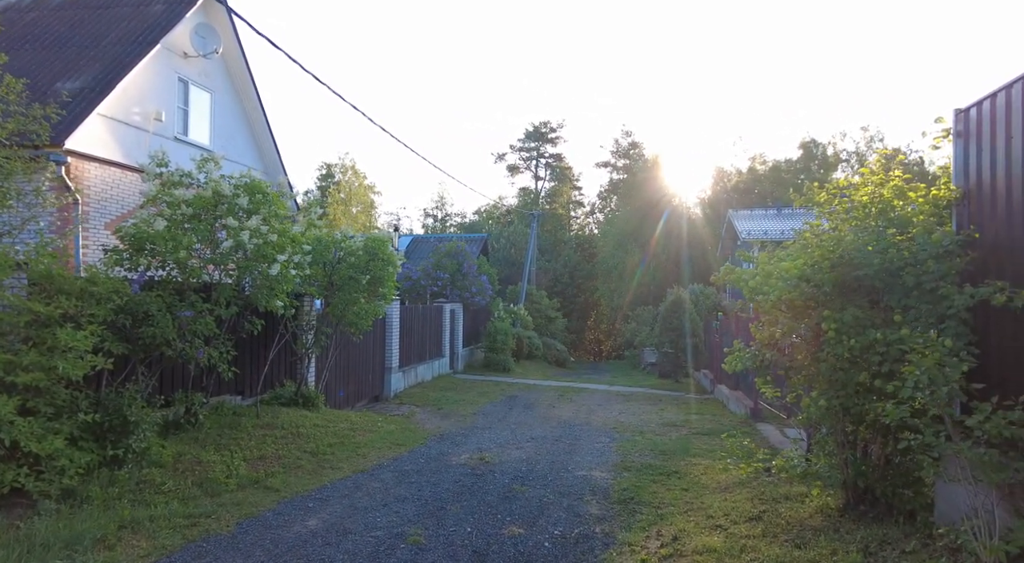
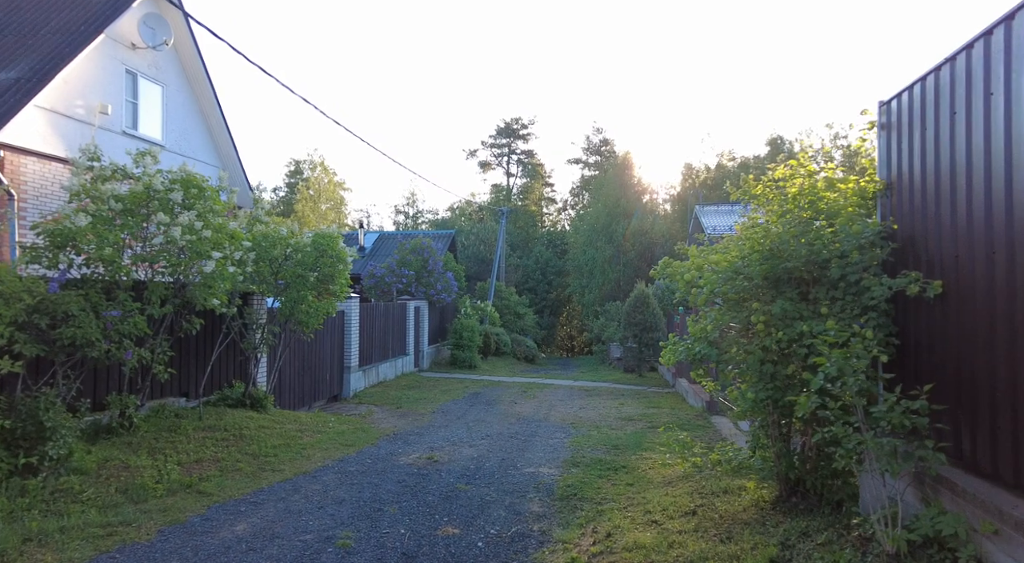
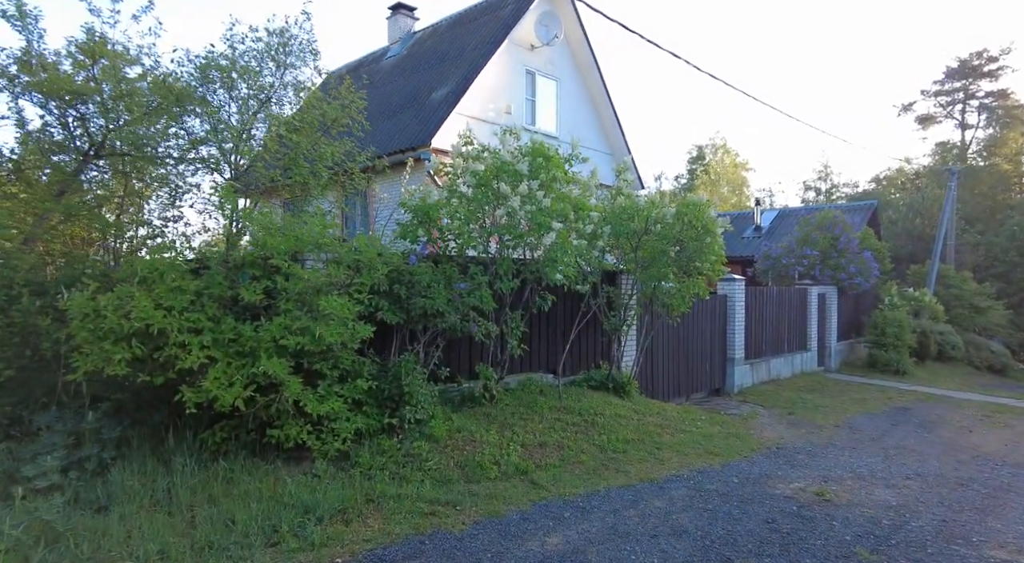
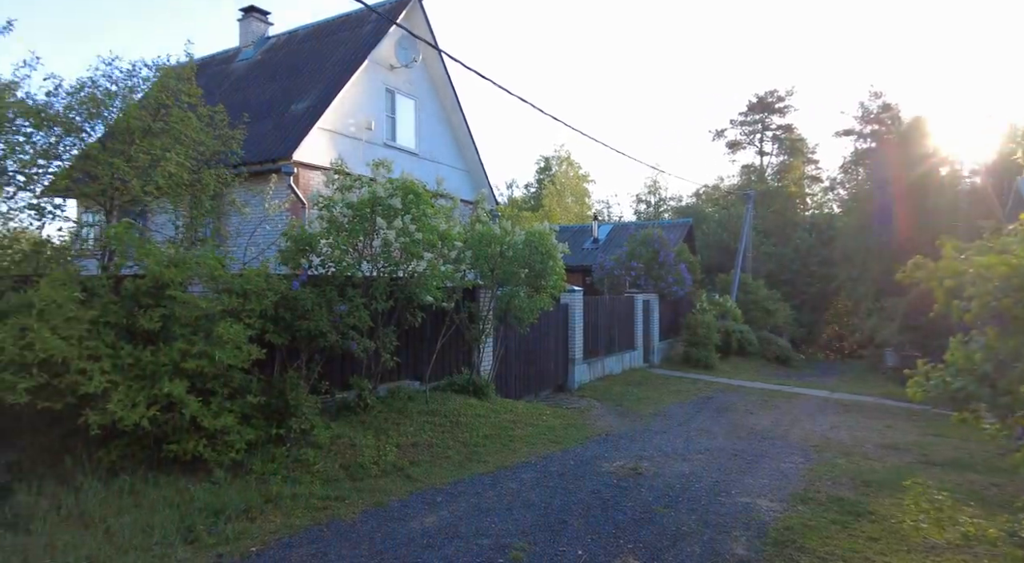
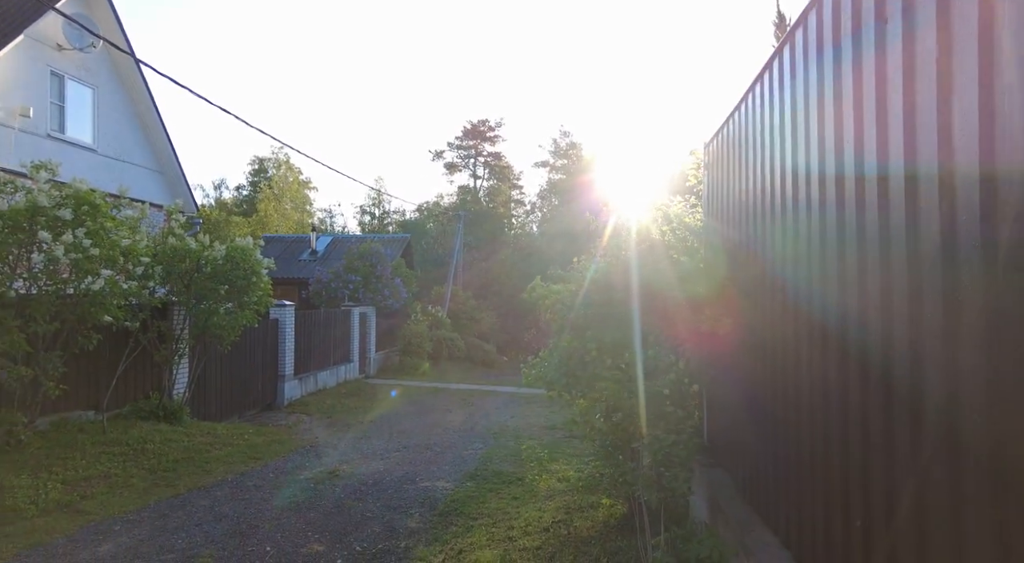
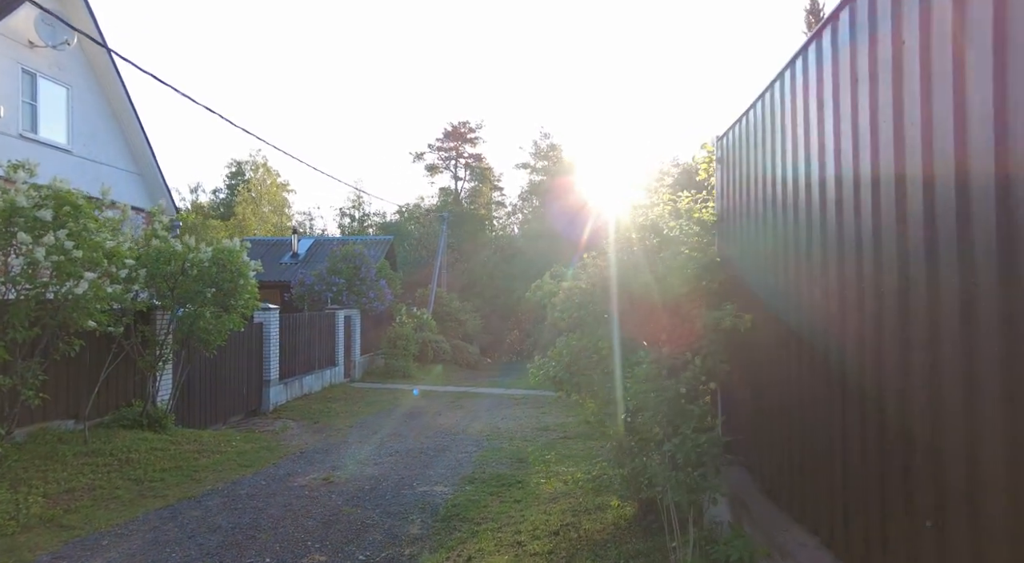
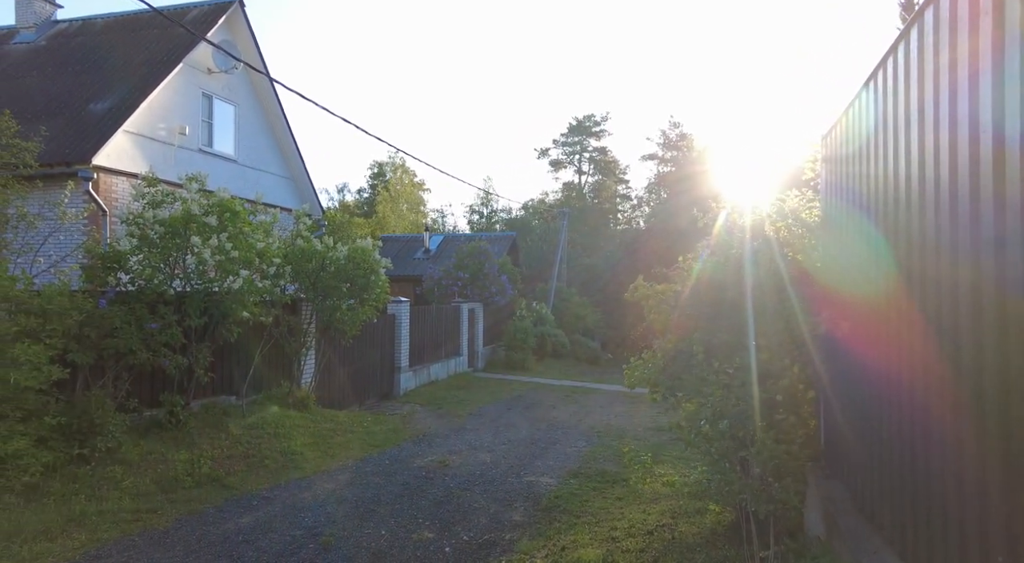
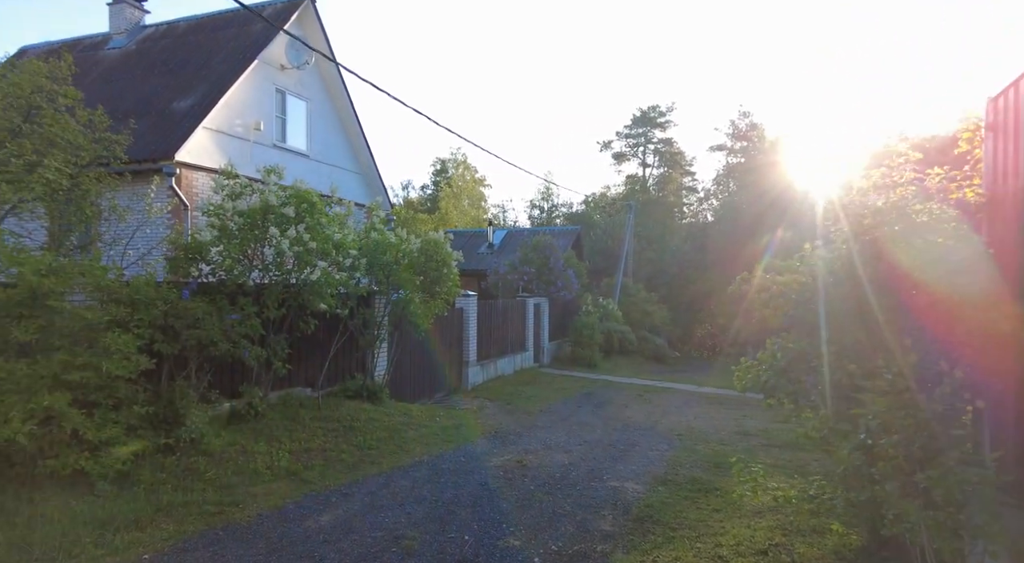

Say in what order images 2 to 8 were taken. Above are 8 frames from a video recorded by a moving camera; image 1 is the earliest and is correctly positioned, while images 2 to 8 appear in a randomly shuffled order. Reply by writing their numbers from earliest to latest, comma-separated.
2, 6, 5, 7, 8, 4, 3
